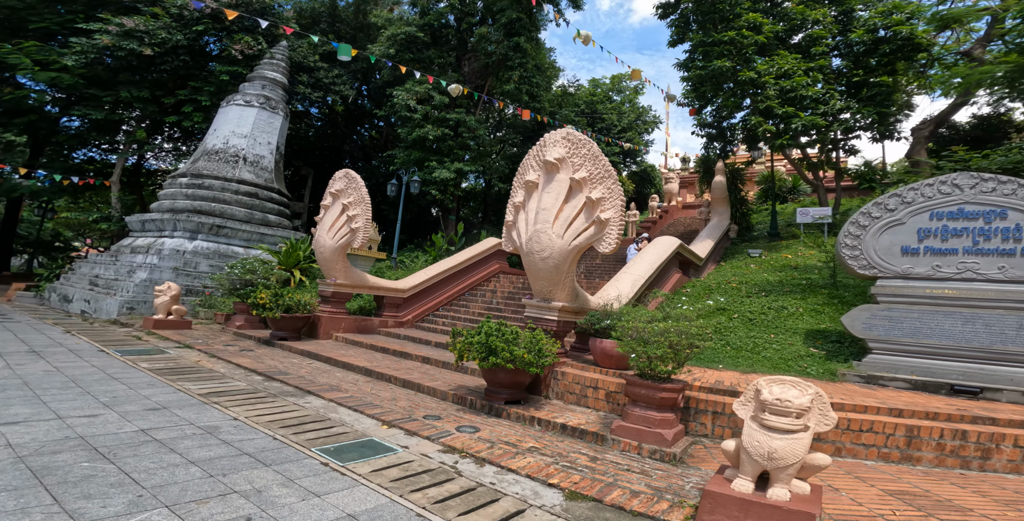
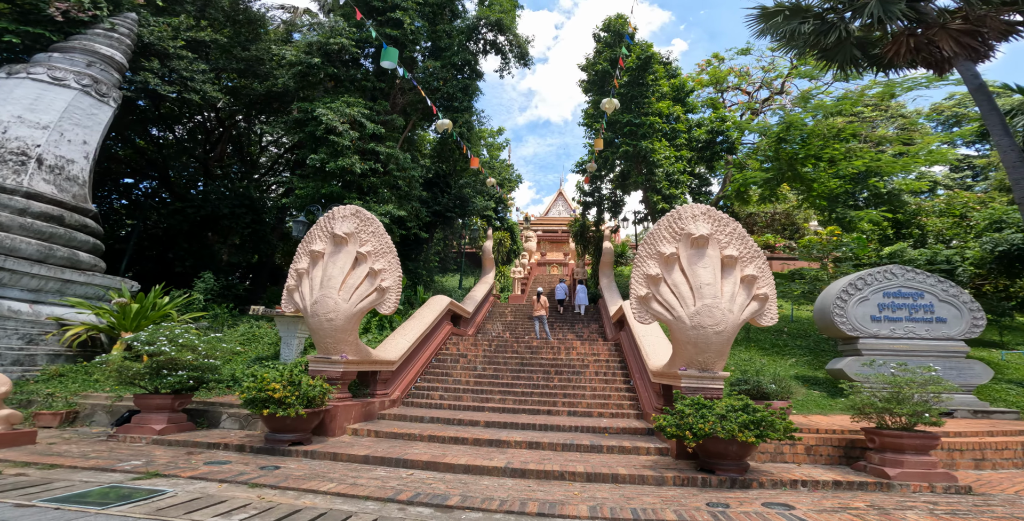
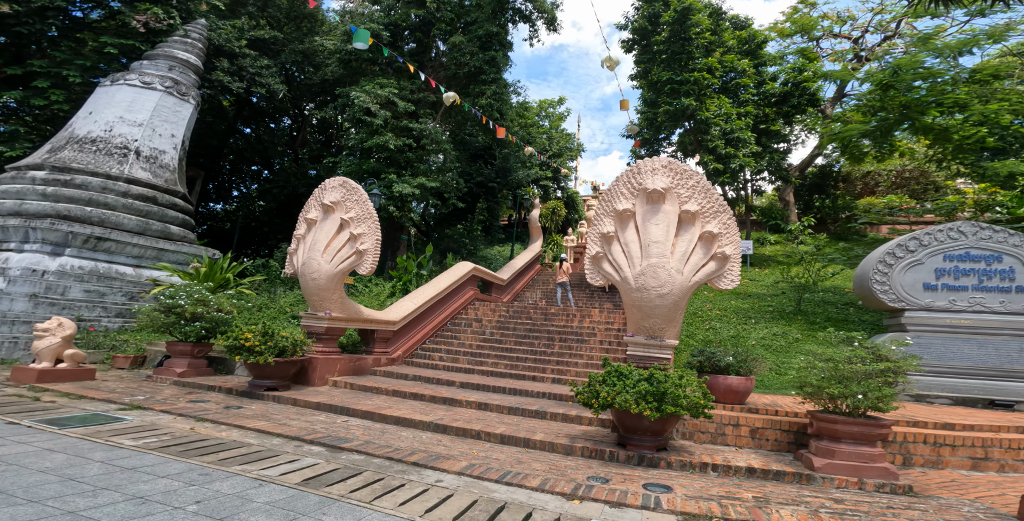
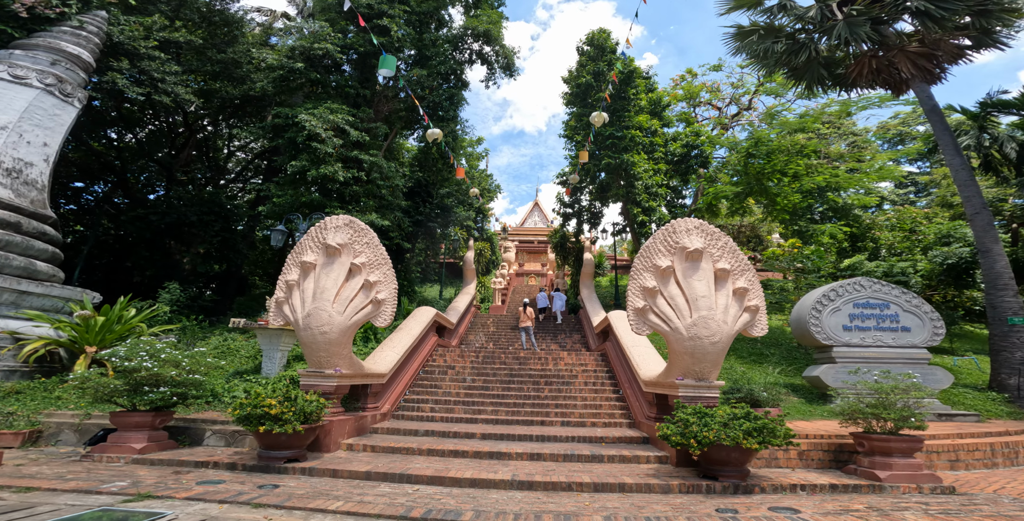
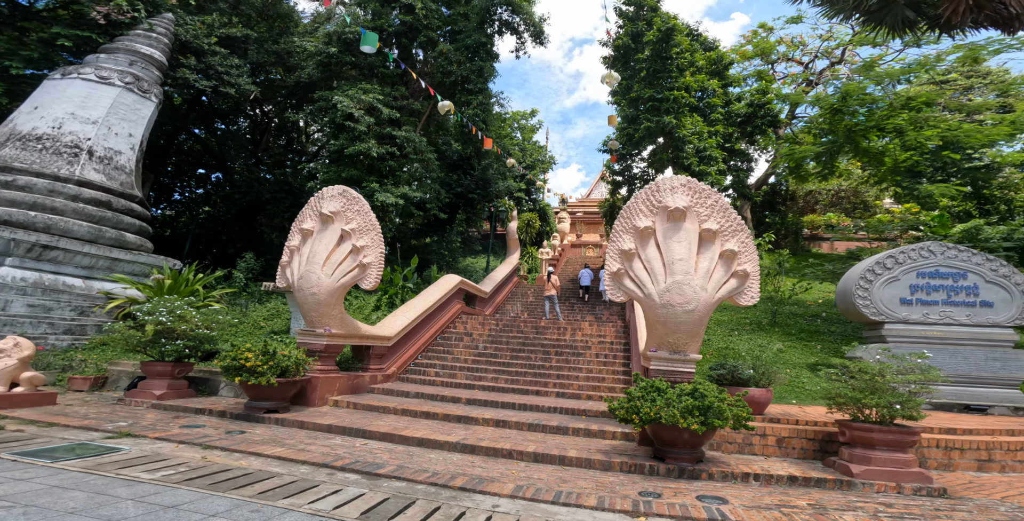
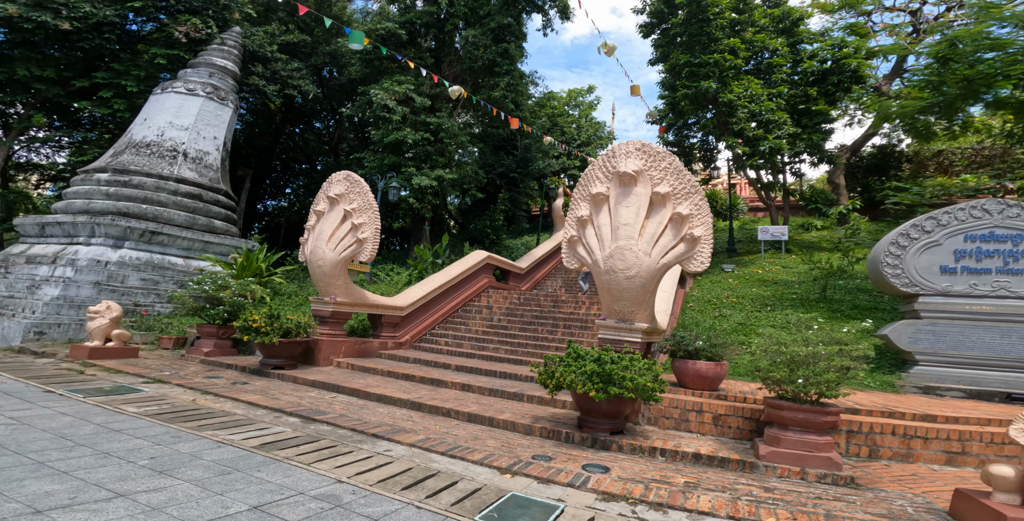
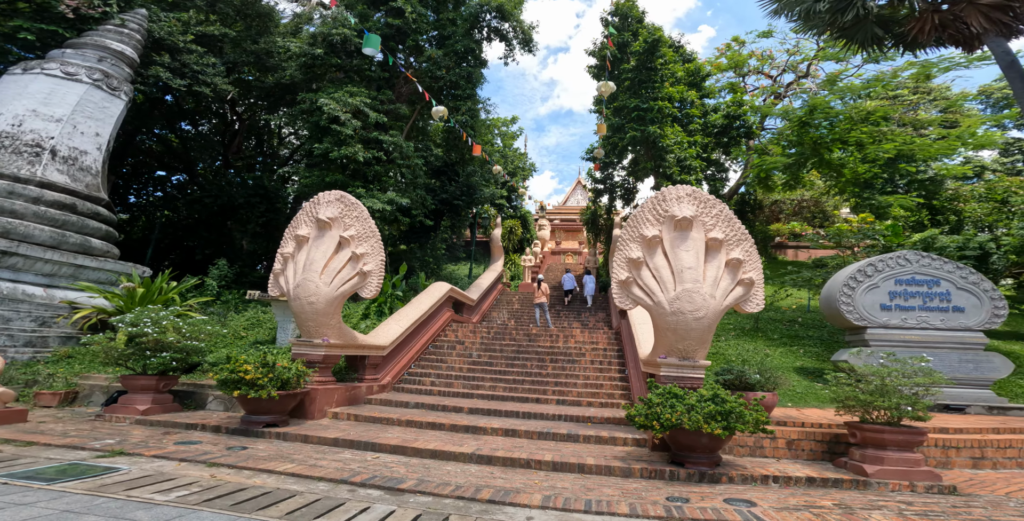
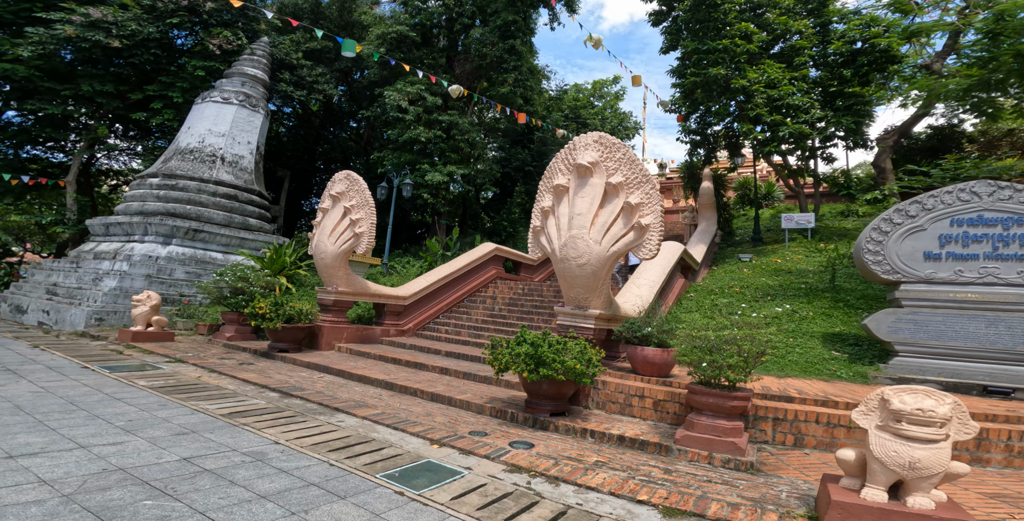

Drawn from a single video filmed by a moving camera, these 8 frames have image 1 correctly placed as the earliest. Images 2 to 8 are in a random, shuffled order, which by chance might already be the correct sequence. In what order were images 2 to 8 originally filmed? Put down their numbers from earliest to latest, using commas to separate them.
8, 6, 3, 5, 7, 2, 4
